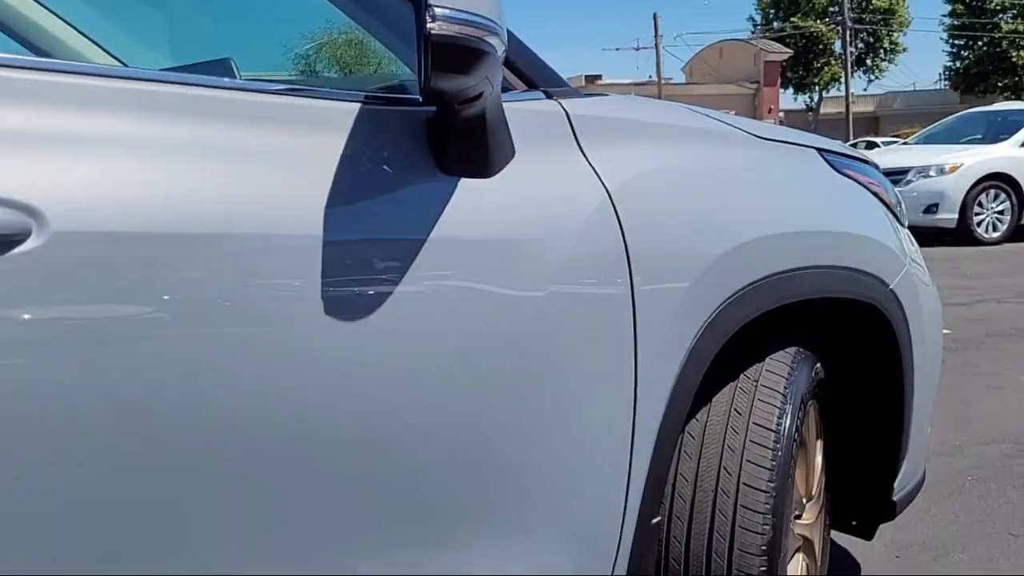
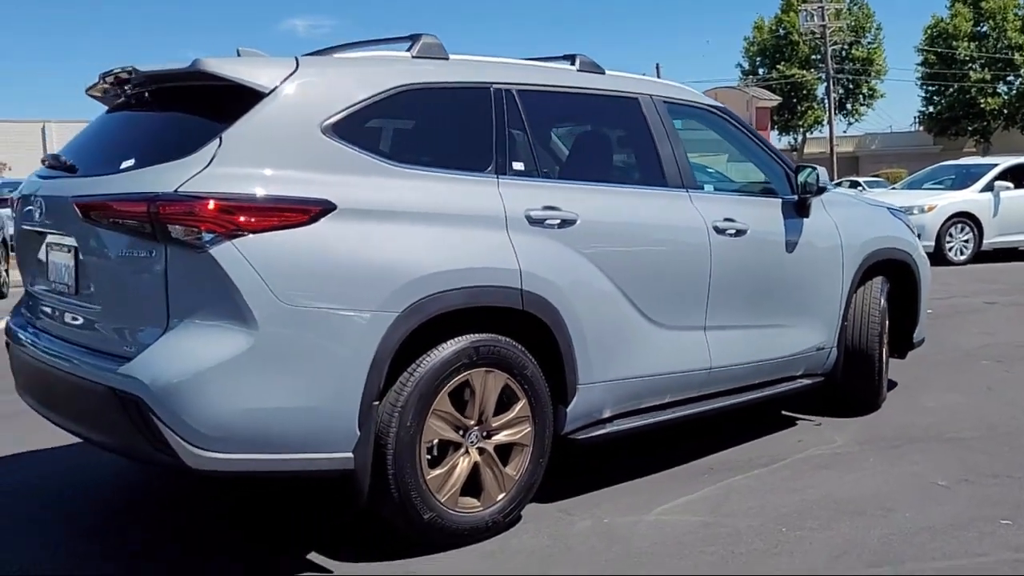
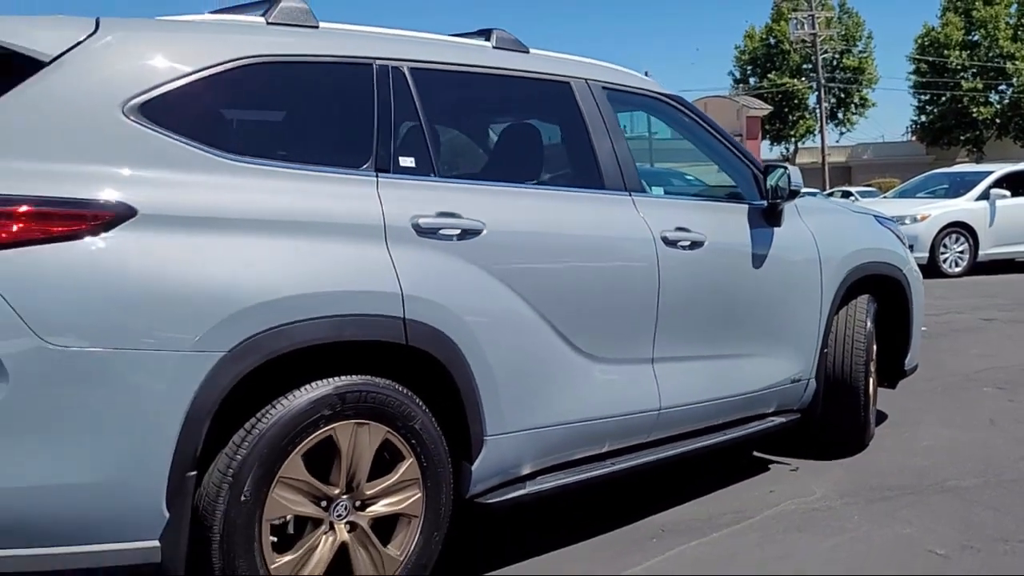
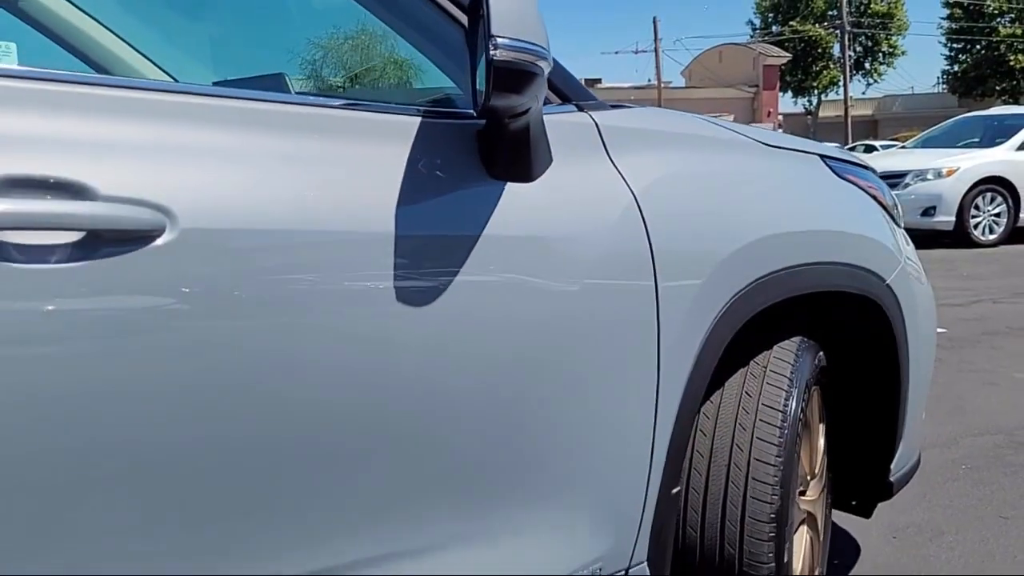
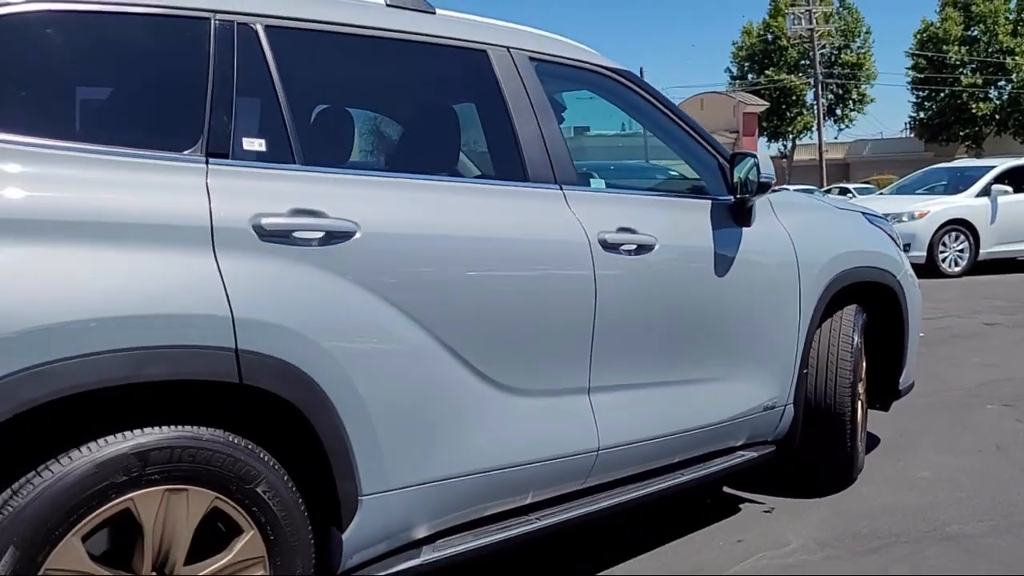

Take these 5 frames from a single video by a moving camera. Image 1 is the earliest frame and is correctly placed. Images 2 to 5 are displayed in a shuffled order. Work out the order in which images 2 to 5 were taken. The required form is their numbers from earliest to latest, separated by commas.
4, 5, 3, 2
